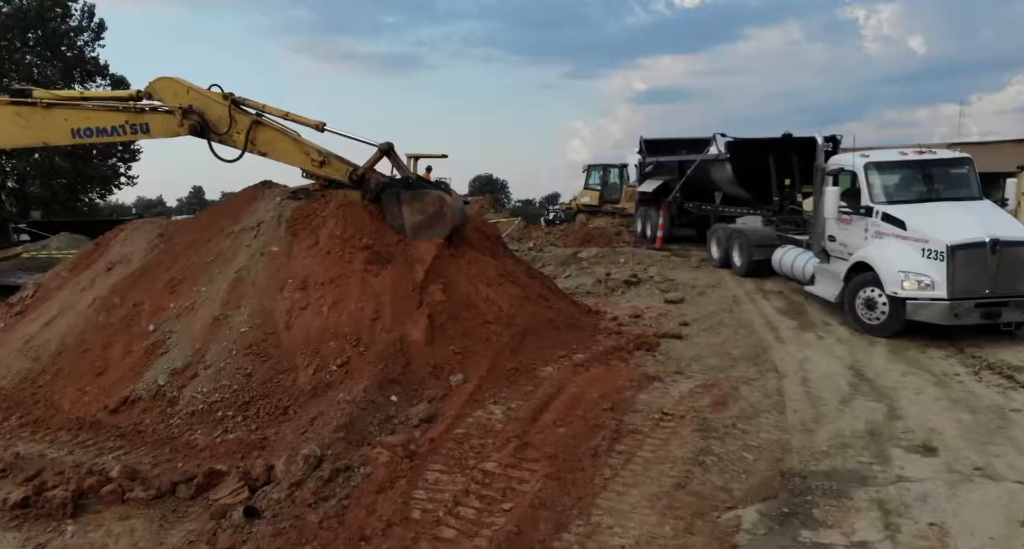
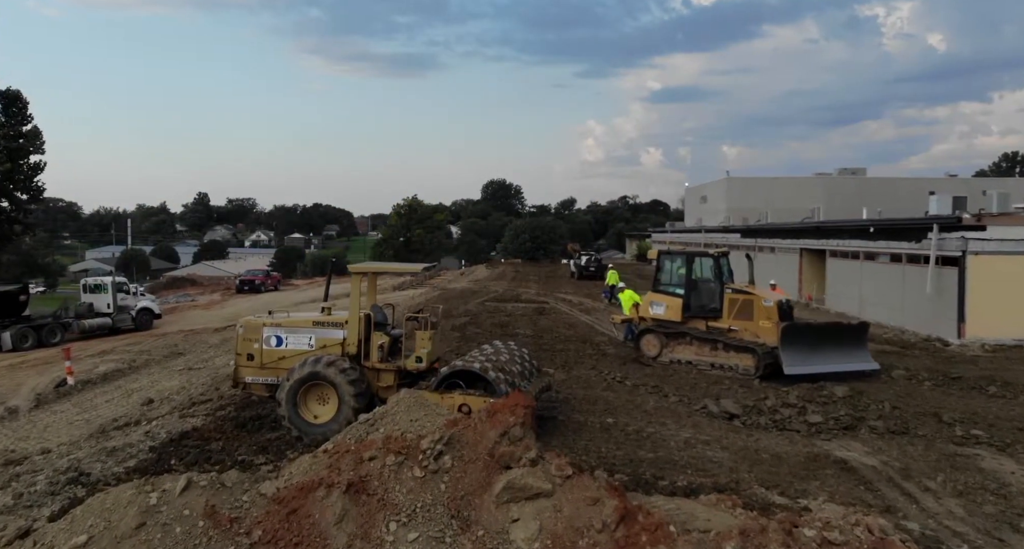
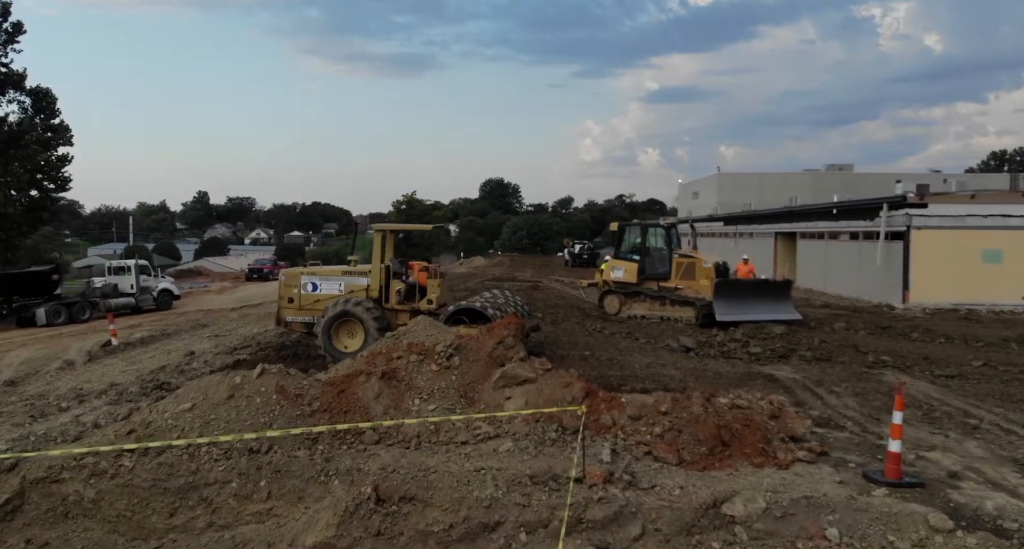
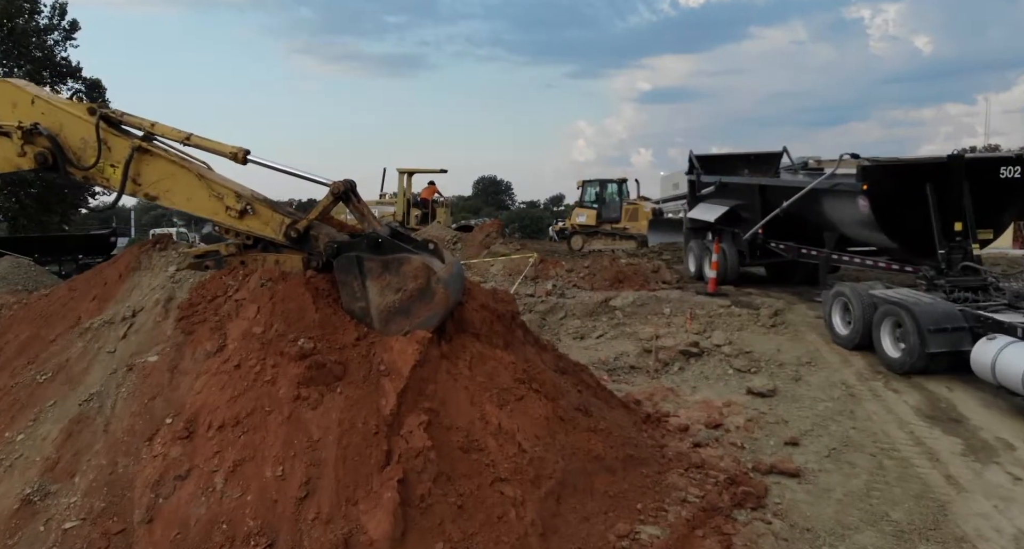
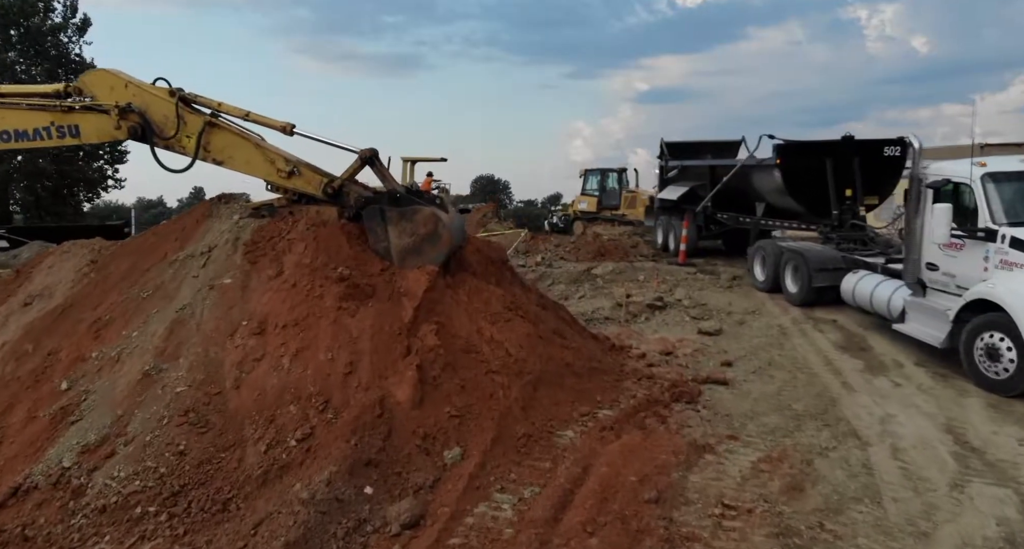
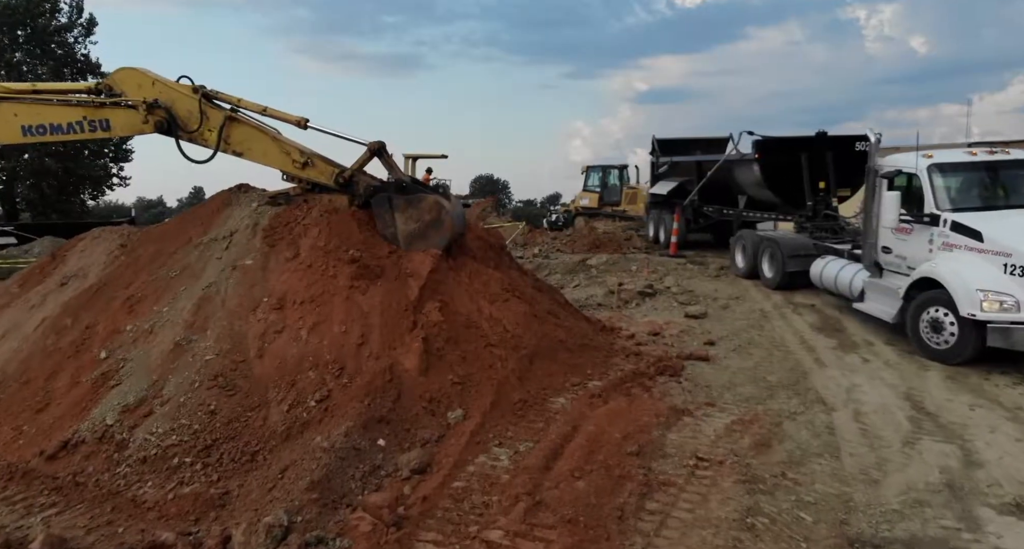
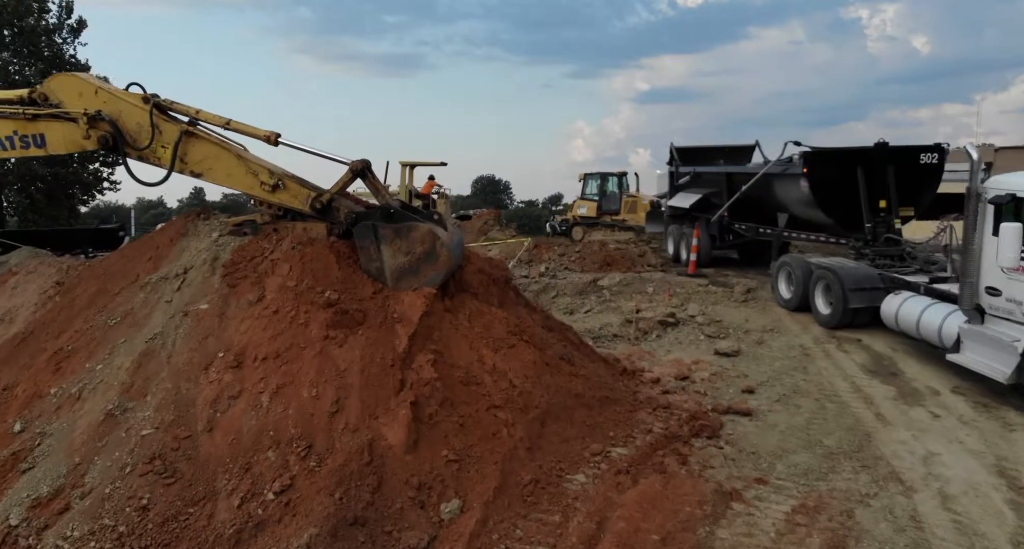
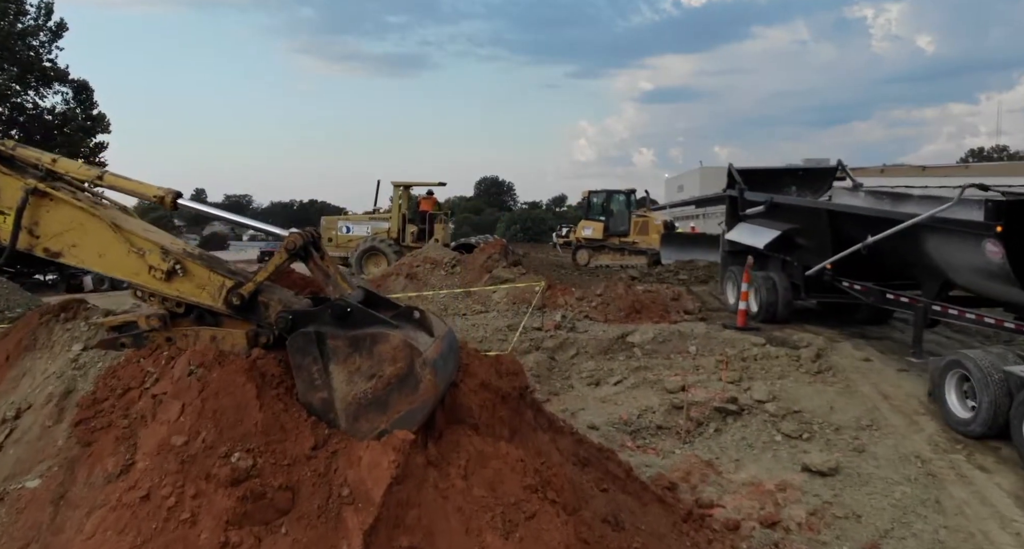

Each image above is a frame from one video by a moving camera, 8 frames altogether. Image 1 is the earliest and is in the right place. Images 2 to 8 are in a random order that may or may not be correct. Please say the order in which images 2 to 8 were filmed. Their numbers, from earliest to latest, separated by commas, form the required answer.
6, 5, 7, 4, 8, 3, 2
